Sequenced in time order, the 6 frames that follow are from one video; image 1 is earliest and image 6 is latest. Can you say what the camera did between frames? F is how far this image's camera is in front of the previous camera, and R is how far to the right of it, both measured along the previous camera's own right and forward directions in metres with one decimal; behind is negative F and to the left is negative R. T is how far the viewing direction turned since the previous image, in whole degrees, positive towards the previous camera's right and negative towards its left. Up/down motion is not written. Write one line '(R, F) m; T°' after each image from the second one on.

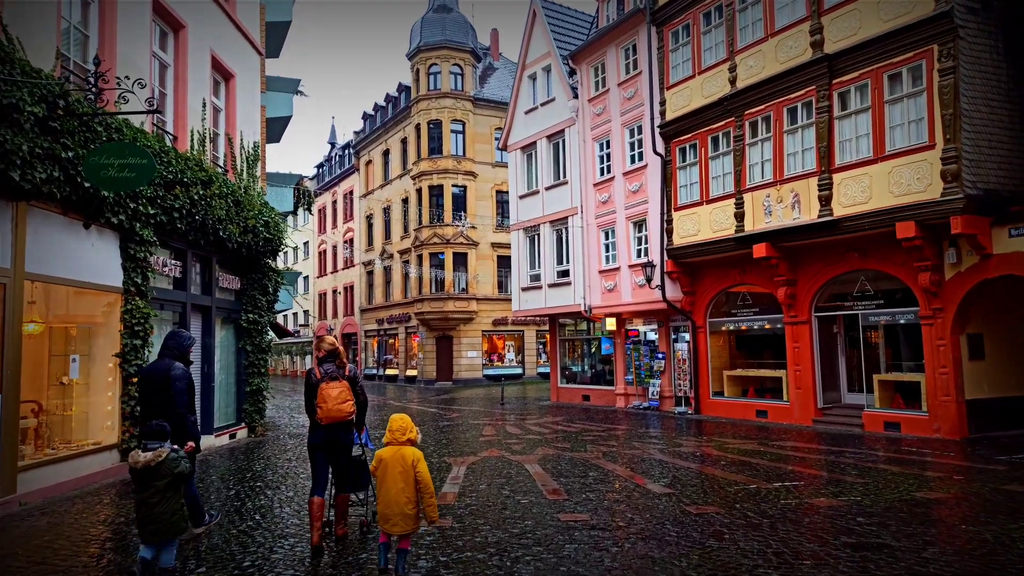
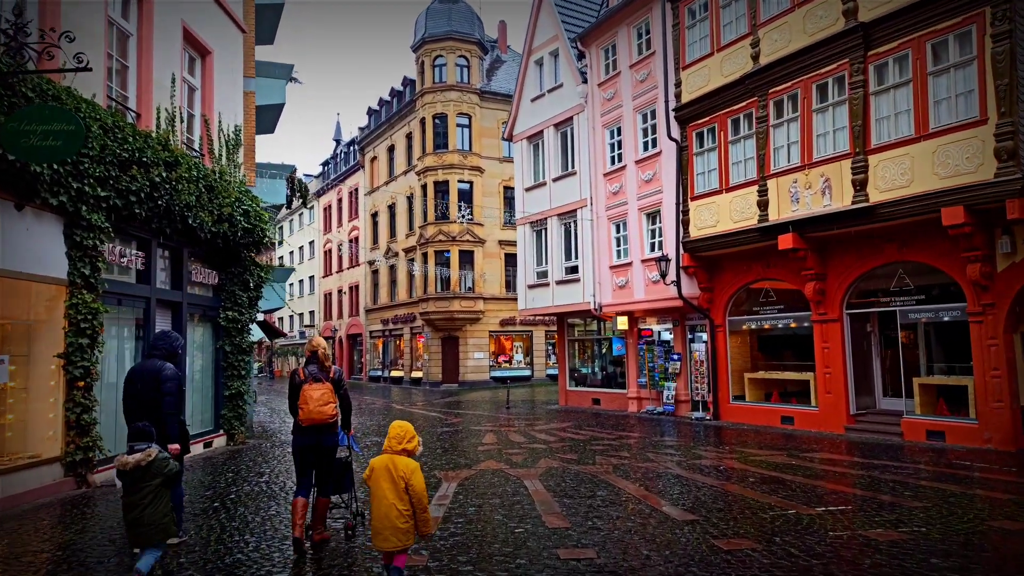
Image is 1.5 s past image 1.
(+0.2, +1.3) m; -1°
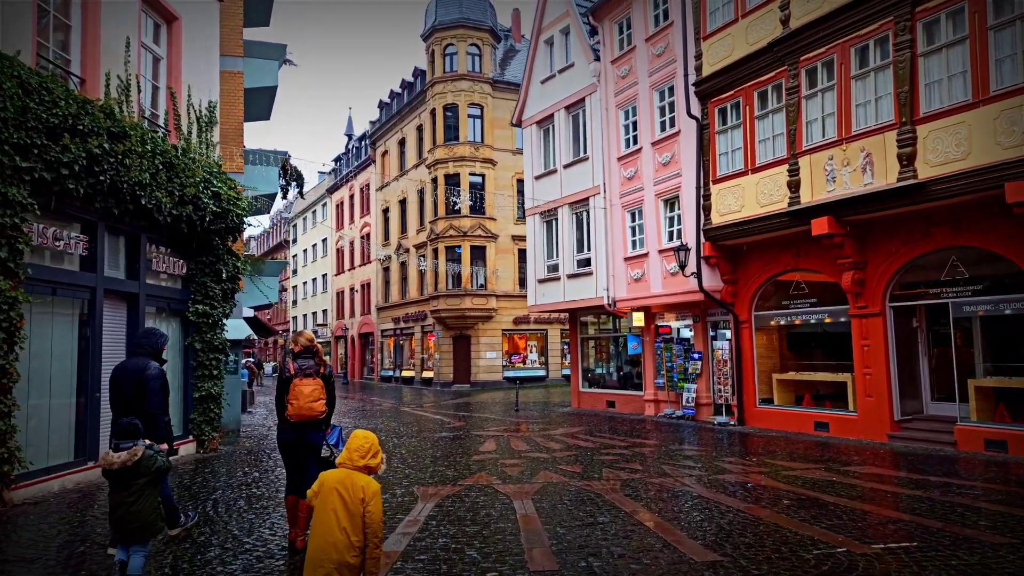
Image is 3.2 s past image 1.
(+0.4, +1.5) m; -2°
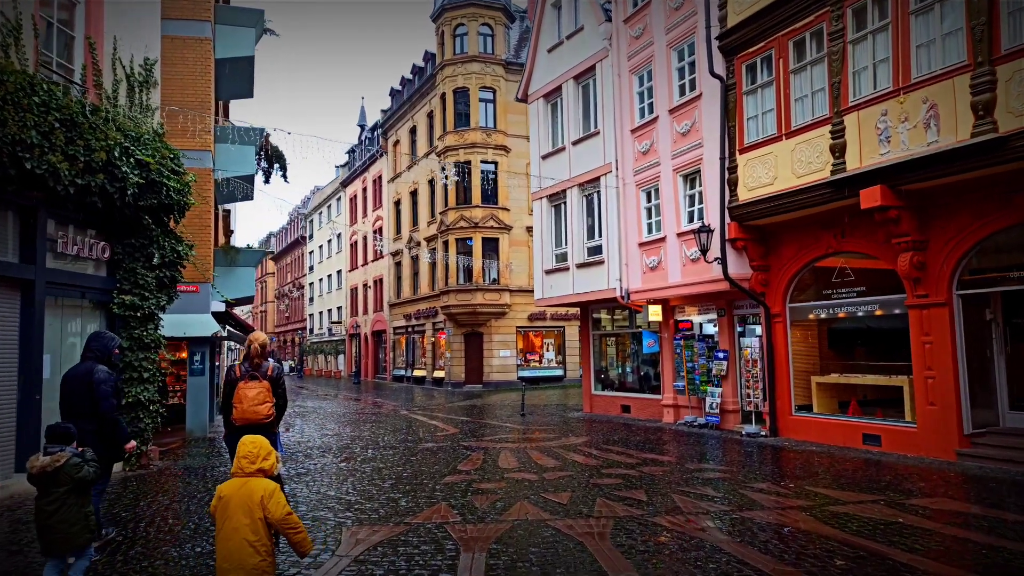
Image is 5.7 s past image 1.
(+0.7, +2.2) m; -2°
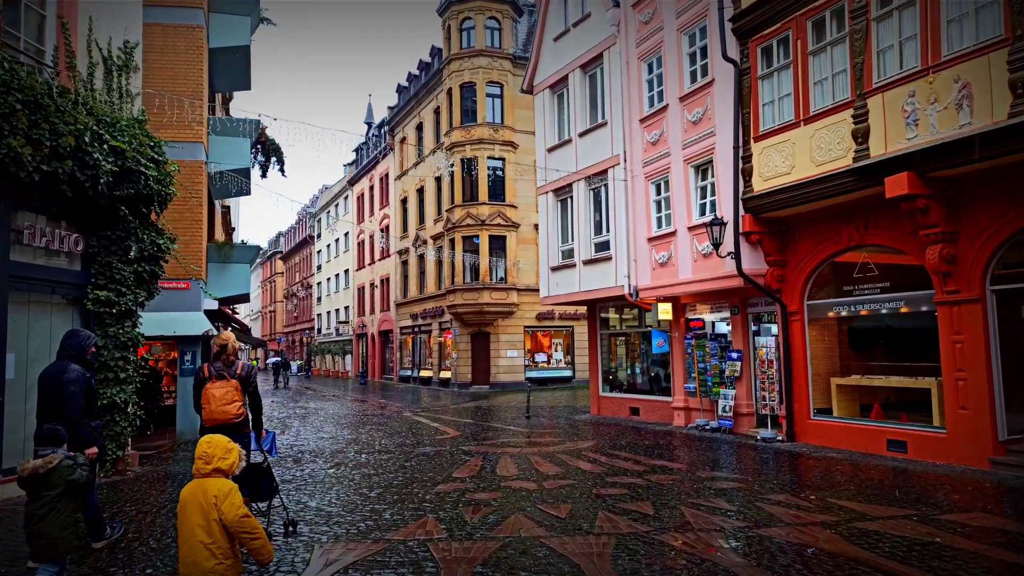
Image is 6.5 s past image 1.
(+0.2, +0.7) m; -1°
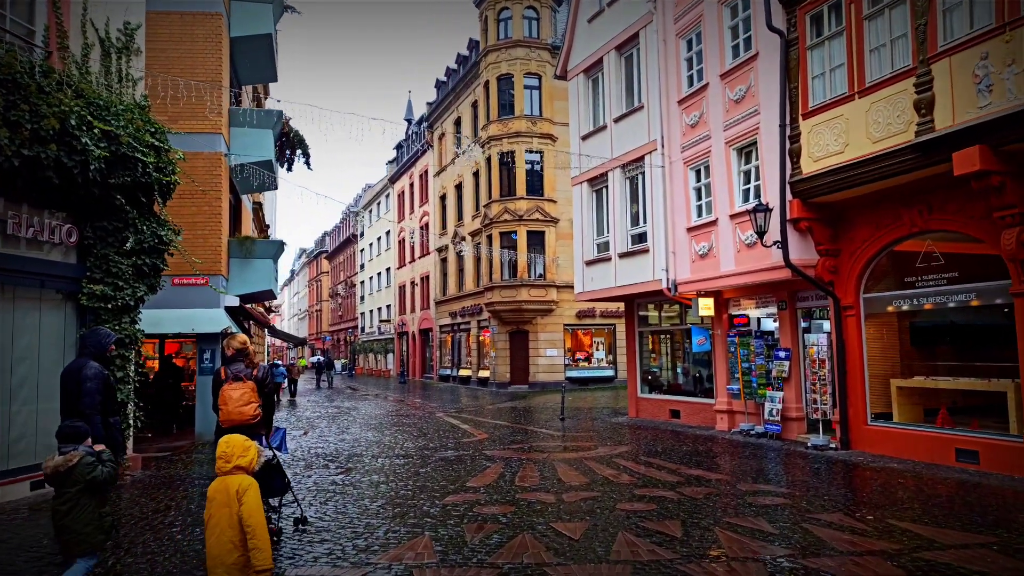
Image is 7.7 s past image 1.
(+0.4, +0.9) m; -4°
